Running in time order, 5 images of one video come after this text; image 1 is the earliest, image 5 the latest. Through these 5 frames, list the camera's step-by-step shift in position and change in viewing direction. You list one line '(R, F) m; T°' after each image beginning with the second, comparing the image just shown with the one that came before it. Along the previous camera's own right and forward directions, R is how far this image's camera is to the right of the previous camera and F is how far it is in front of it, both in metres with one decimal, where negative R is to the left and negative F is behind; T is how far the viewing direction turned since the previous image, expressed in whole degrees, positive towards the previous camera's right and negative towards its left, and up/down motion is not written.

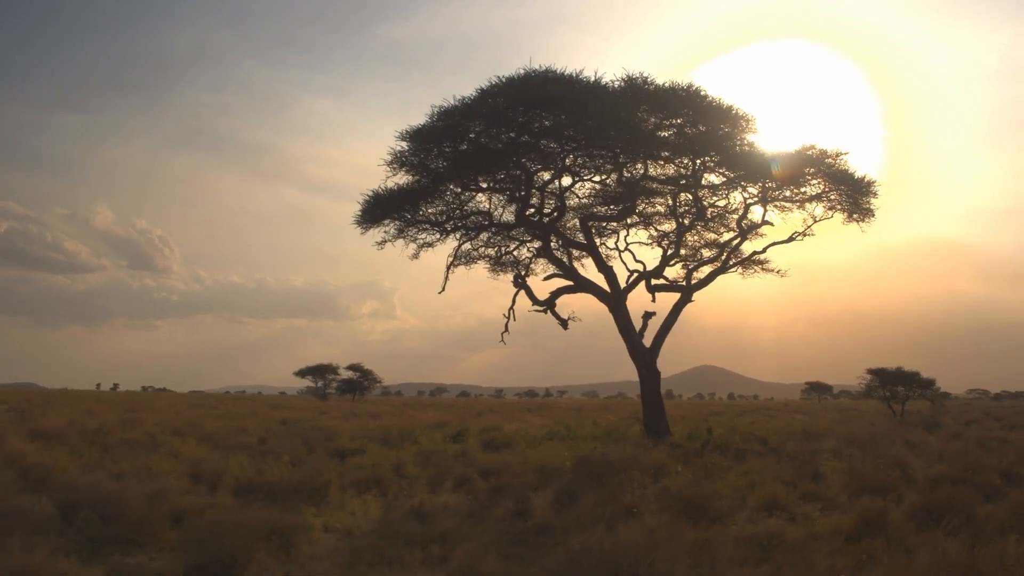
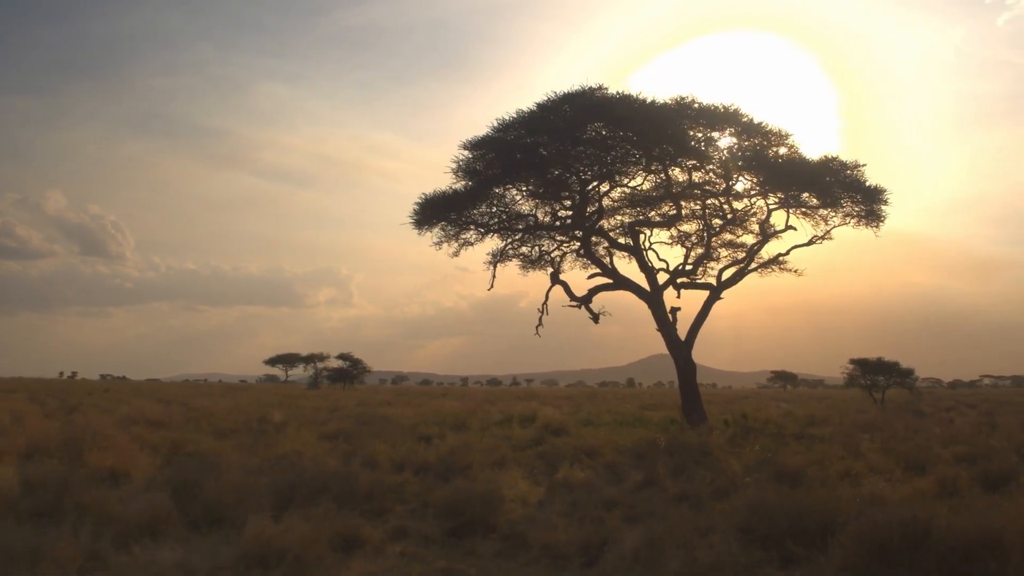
(-2.6, -1.7) m; +3°
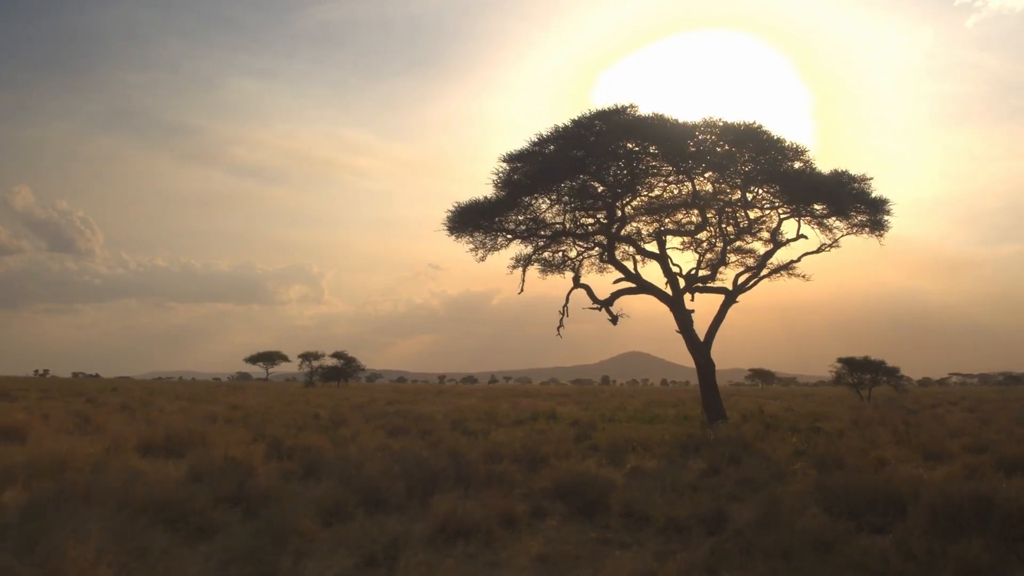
(-1.8, -1.3) m; +2°
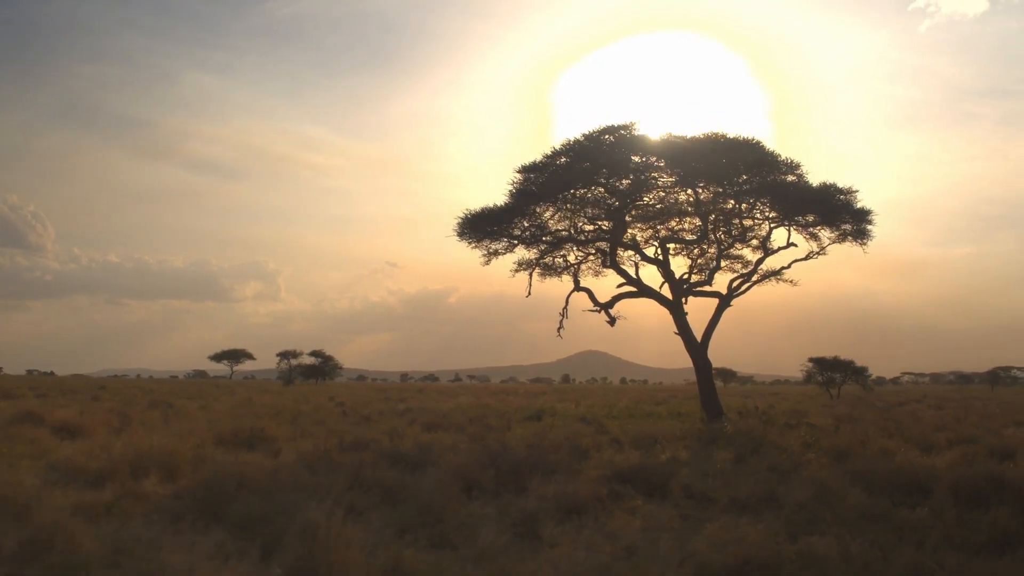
(-1.7, -1.2) m; +3°
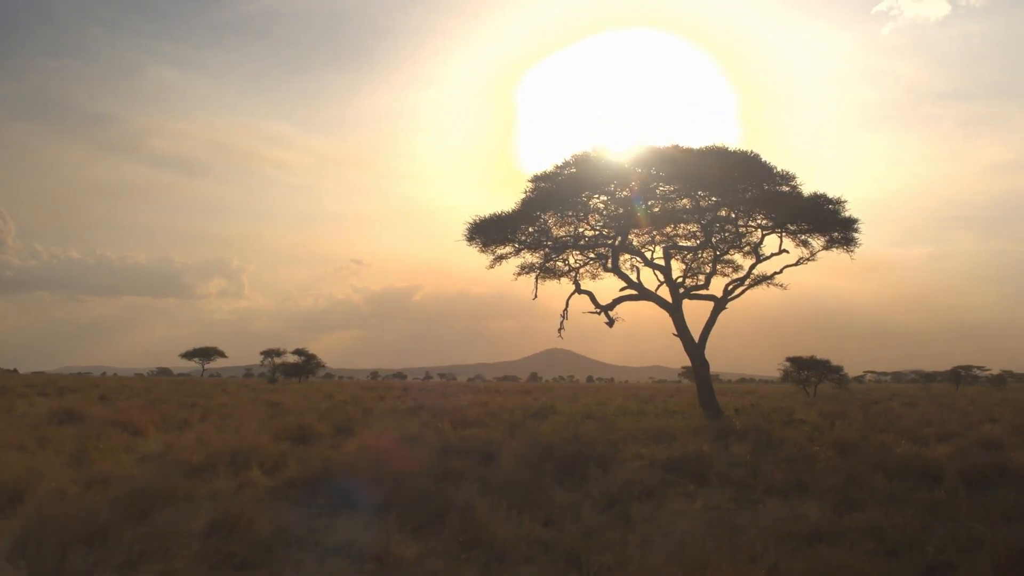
(-1.5, -1.1) m; +2°
